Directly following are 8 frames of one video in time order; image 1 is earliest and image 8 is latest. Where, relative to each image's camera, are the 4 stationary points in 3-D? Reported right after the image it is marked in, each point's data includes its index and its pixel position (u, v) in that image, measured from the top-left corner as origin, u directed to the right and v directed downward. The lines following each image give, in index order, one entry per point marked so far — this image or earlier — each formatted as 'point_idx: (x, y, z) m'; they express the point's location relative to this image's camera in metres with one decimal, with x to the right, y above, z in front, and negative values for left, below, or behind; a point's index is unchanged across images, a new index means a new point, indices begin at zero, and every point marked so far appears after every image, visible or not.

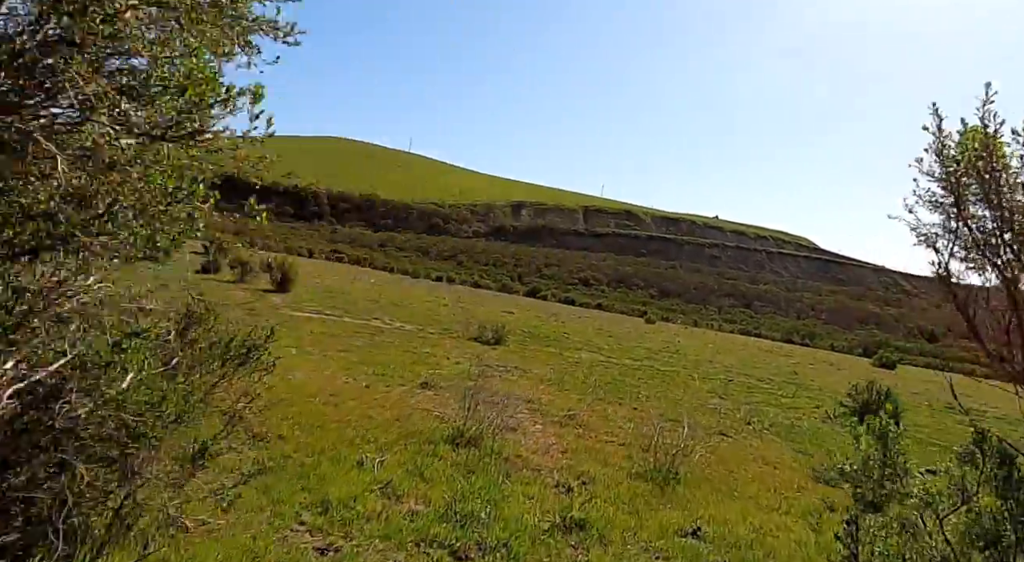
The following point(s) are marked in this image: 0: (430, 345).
0: (-2.3, -1.8, +17.7) m
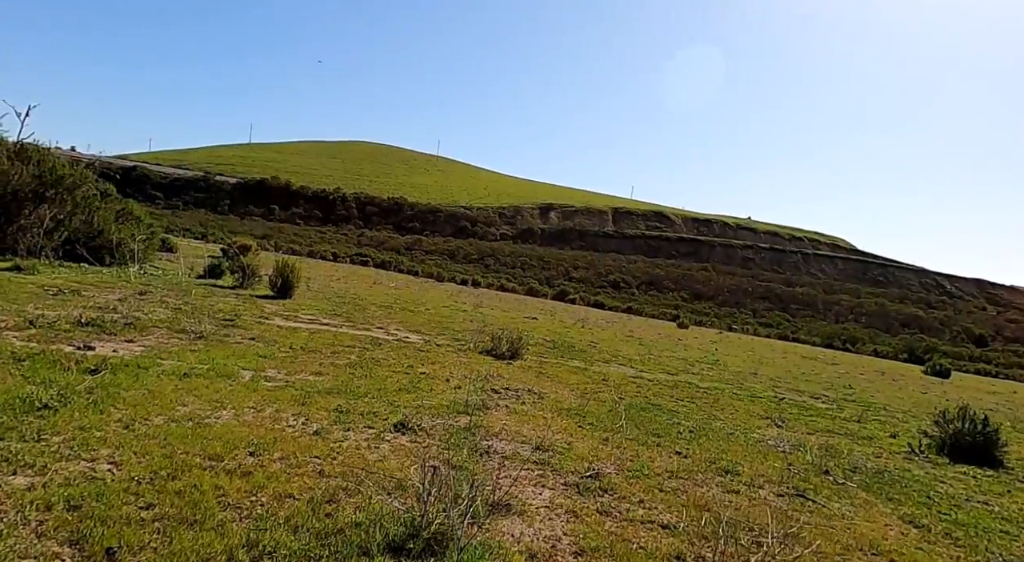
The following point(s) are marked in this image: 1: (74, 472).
0: (-2.0, -1.9, +15.1) m
1: (-3.6, -1.6, +5.1) m
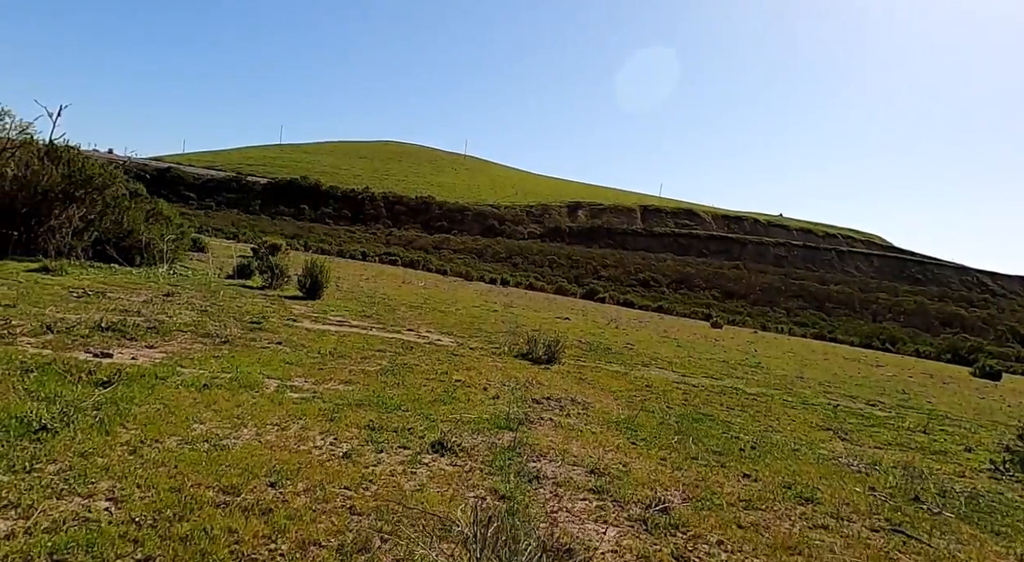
0: (-1.1, -2.0, +14.3) m
1: (-3.1, -1.6, +4.4) m
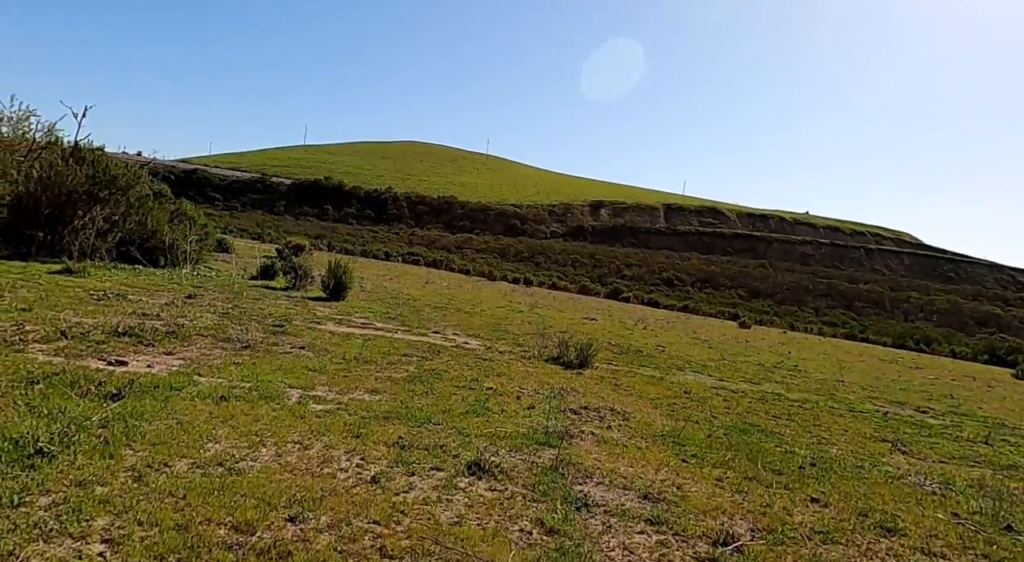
0: (-0.4, -2.0, +13.6) m
1: (-2.7, -1.6, +3.8) m
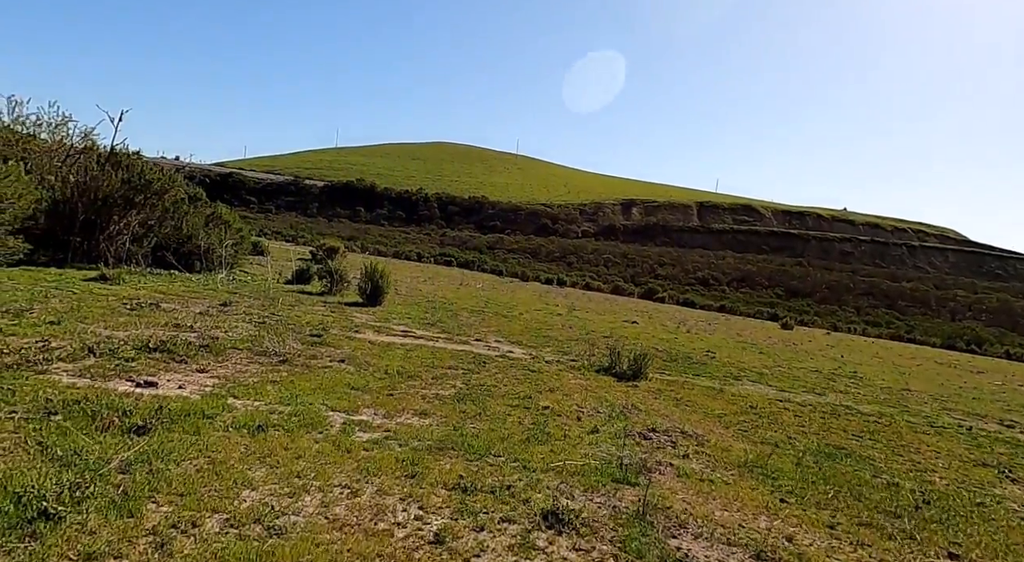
0: (+0.7, -2.1, +12.6) m
1: (-2.1, -1.8, +2.9) m
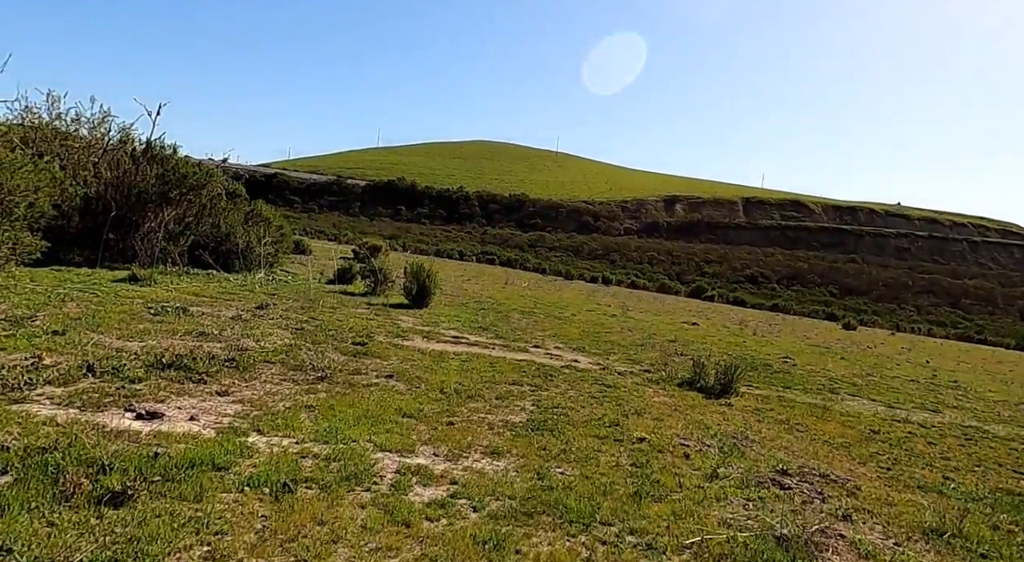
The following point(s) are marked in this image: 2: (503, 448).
0: (+2.0, -2.1, +10.5) m
1: (-1.4, -1.9, +0.9) m
2: (-0.2, -1.9, +7.4) m
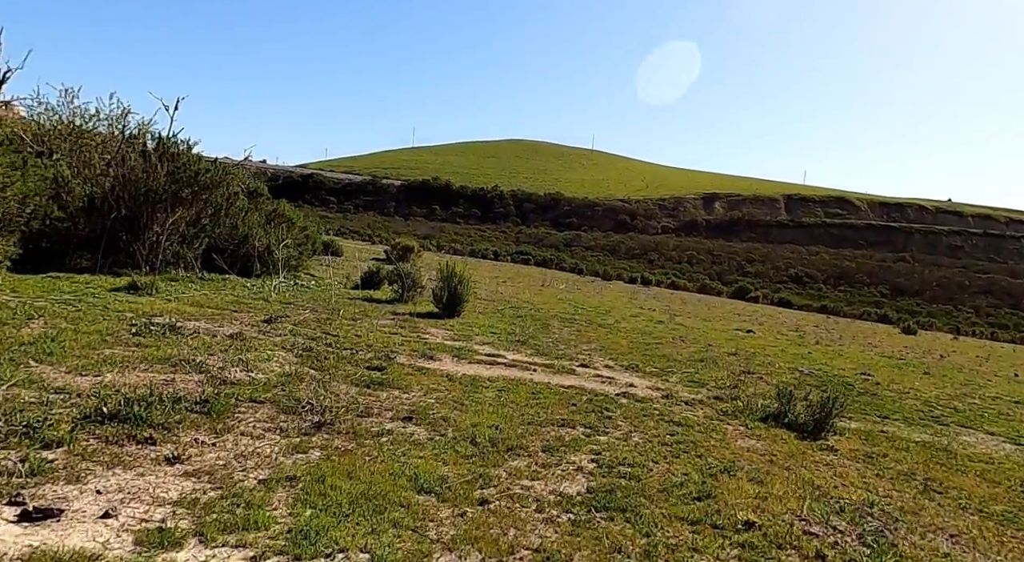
0: (+2.6, -2.4, +8.0) m
1: (-1.3, -2.1, -1.3) m
2: (+0.3, -2.1, +5.1) m
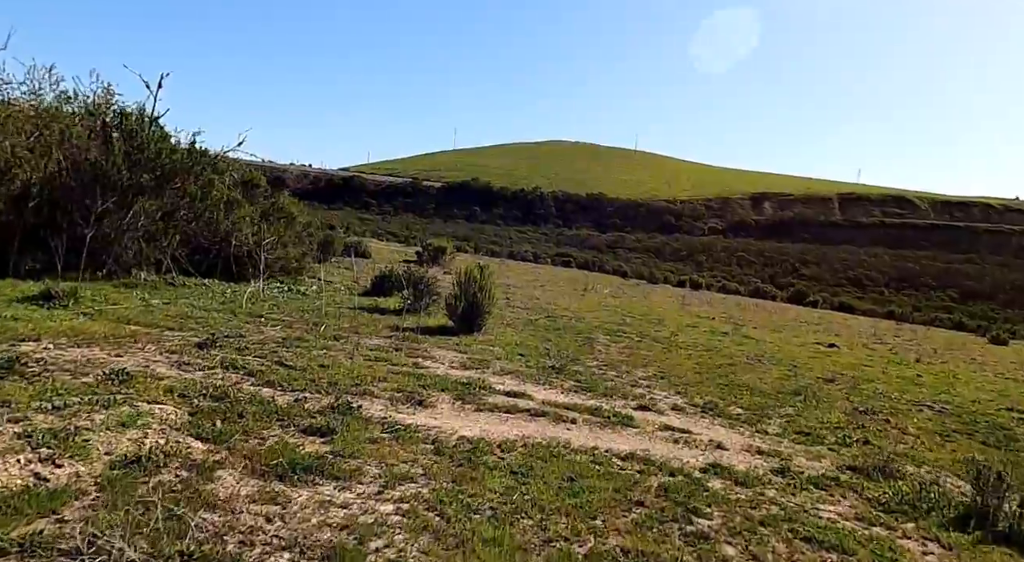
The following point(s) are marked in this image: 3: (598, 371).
0: (+2.7, -2.5, +3.5) m
1: (-1.8, -2.2, -5.5) m
2: (+0.1, -2.2, +0.8) m
3: (+2.1, -2.0, +14.0) m
